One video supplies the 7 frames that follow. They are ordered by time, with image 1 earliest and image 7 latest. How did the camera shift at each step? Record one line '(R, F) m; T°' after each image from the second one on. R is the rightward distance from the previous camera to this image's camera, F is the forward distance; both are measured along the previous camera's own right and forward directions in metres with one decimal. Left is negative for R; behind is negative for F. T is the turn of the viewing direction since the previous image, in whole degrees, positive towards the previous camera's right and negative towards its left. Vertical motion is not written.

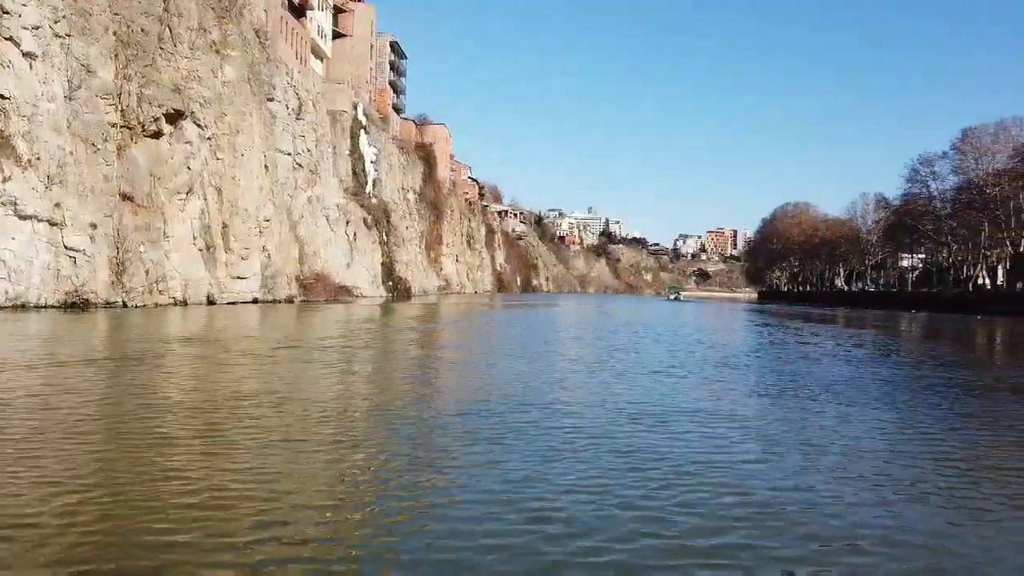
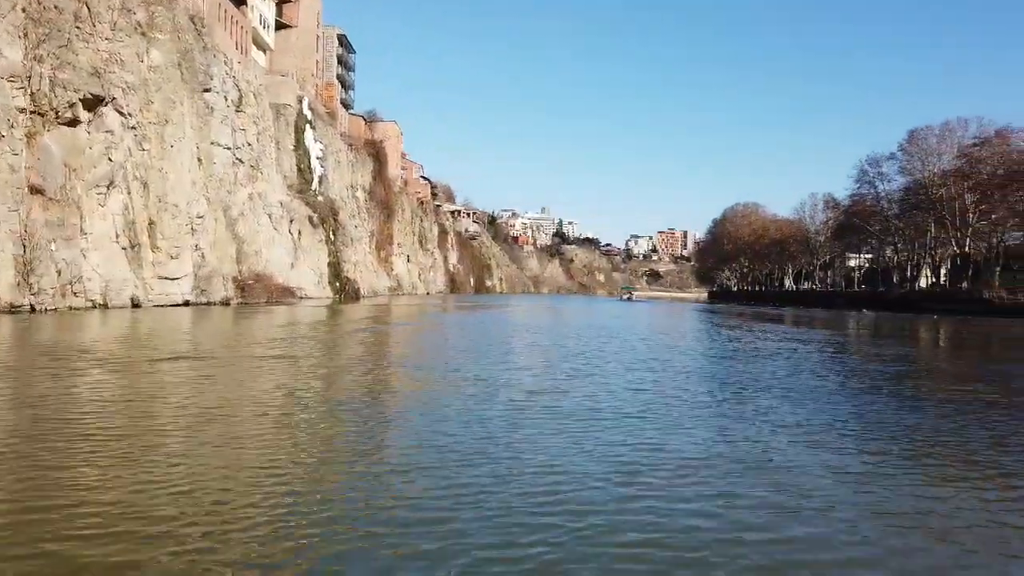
(+0.1, +1.1) m; +4°
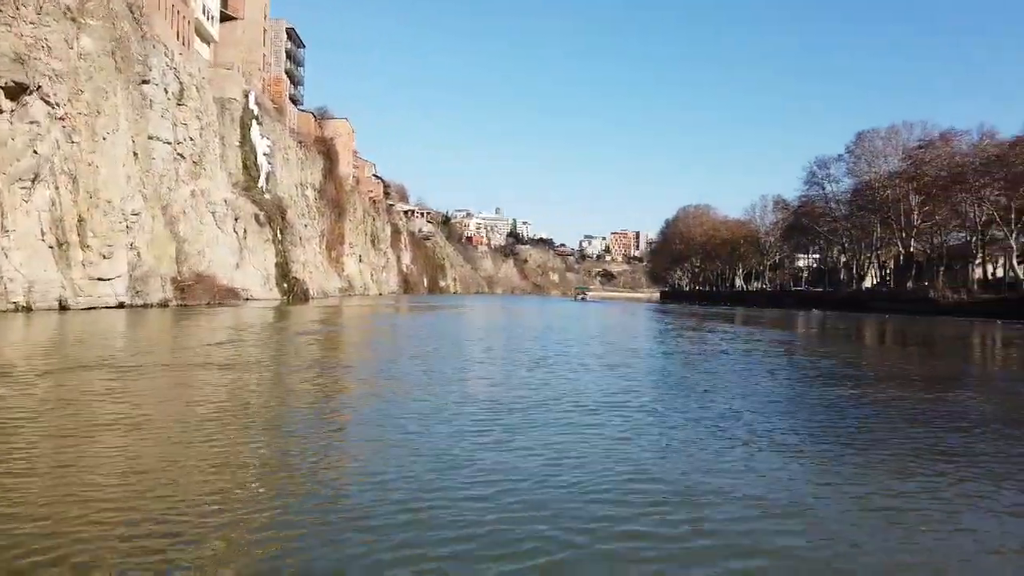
(0.0, +0.6) m; +4°
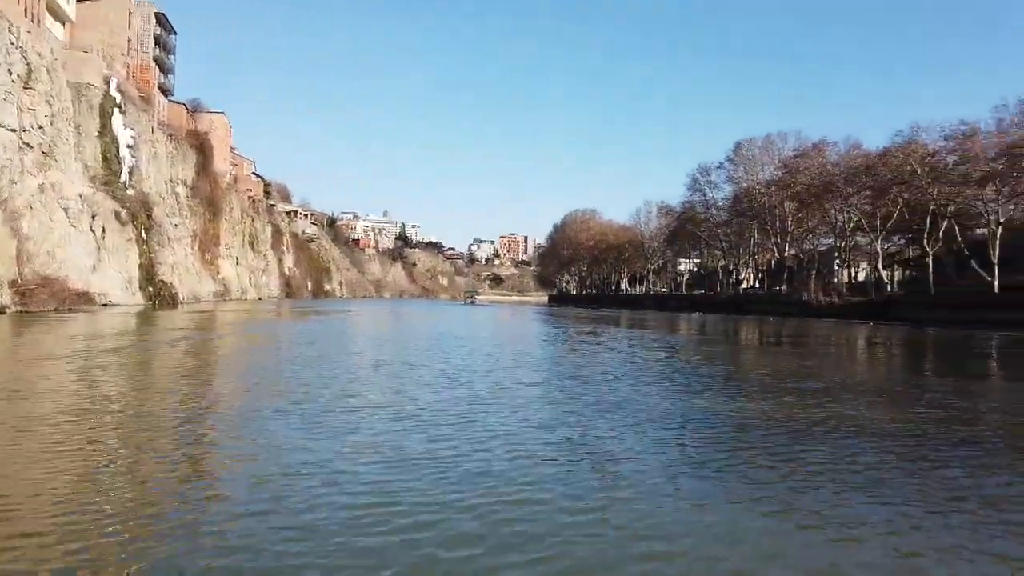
(0.0, +0.9) m; +9°
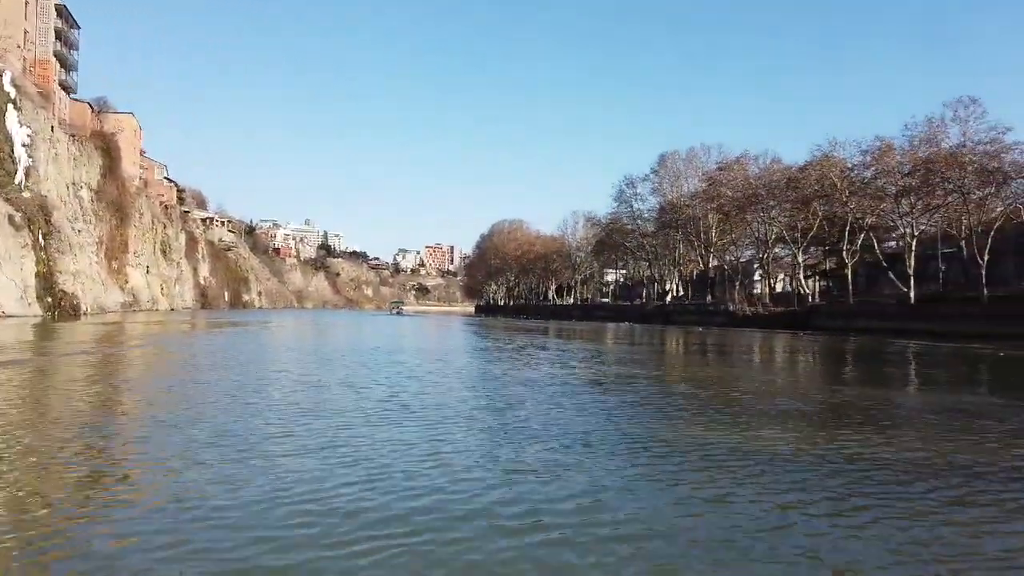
(-0.1, +0.7) m; +6°
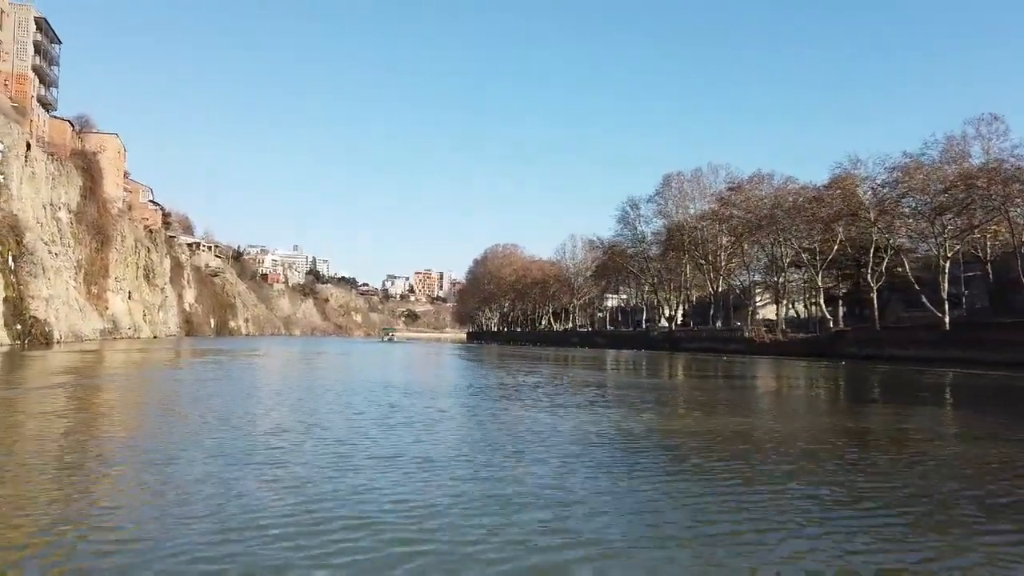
(-0.8, +2.2) m; +1°
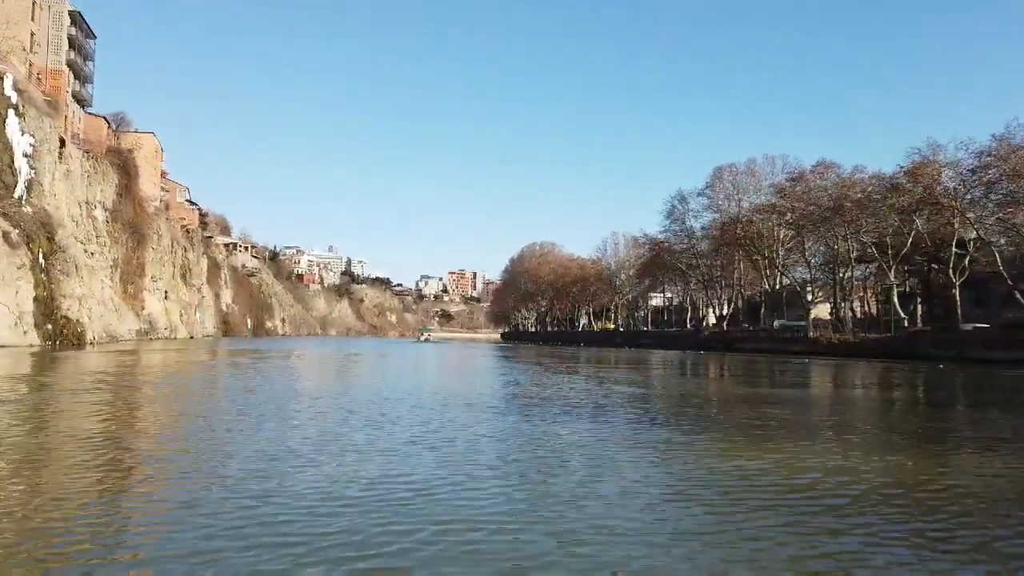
(-0.7, +1.9) m; -3°
